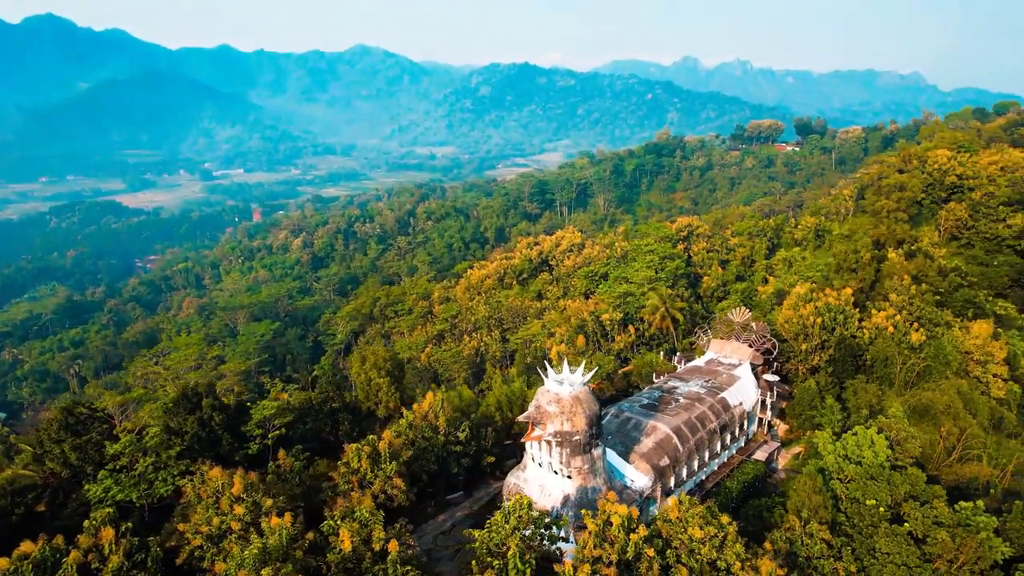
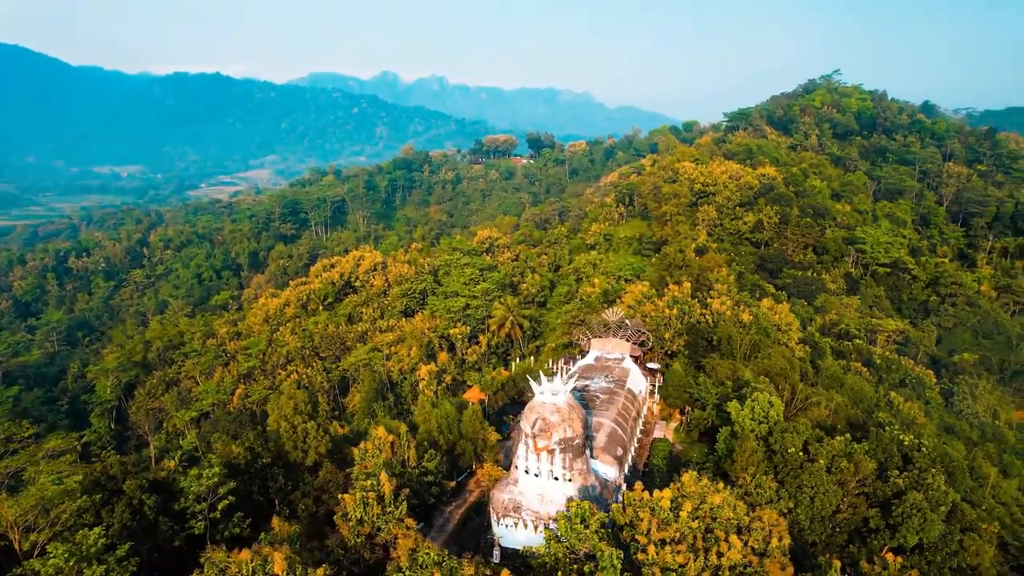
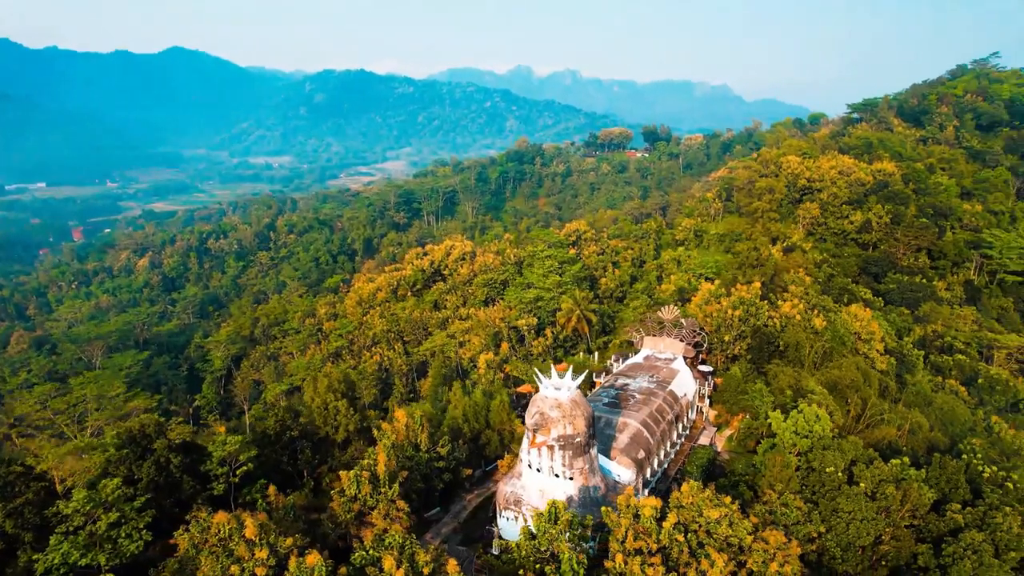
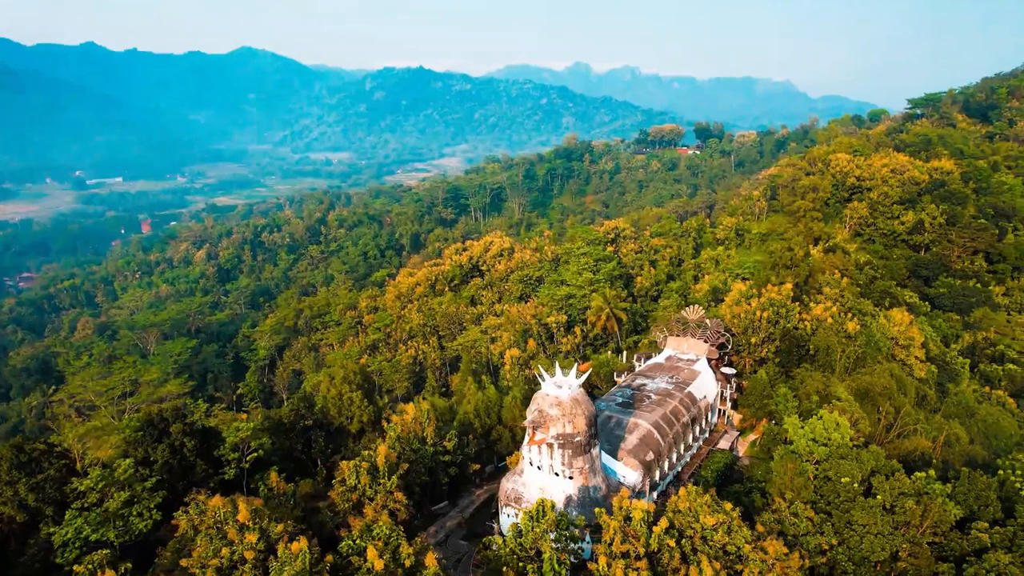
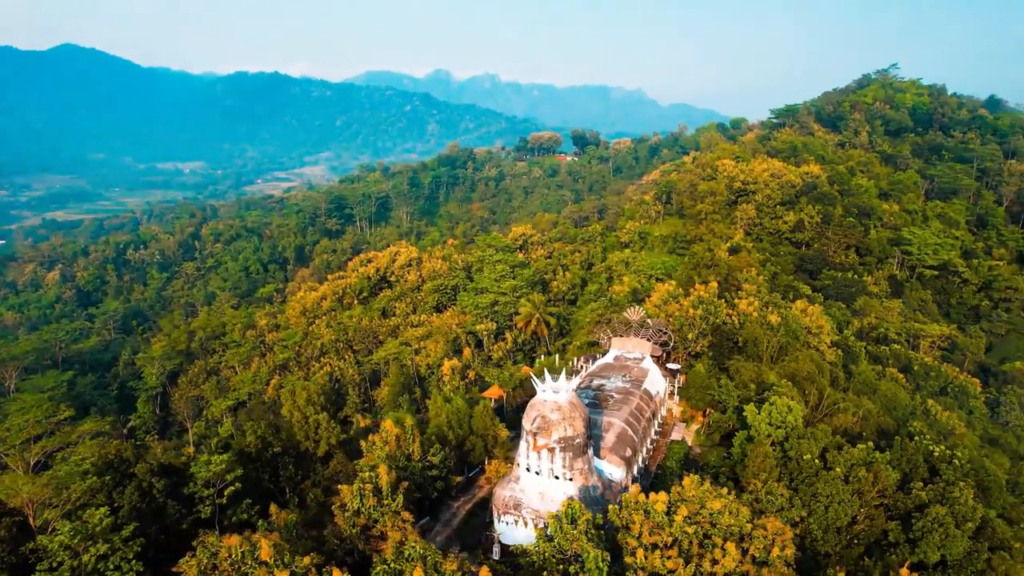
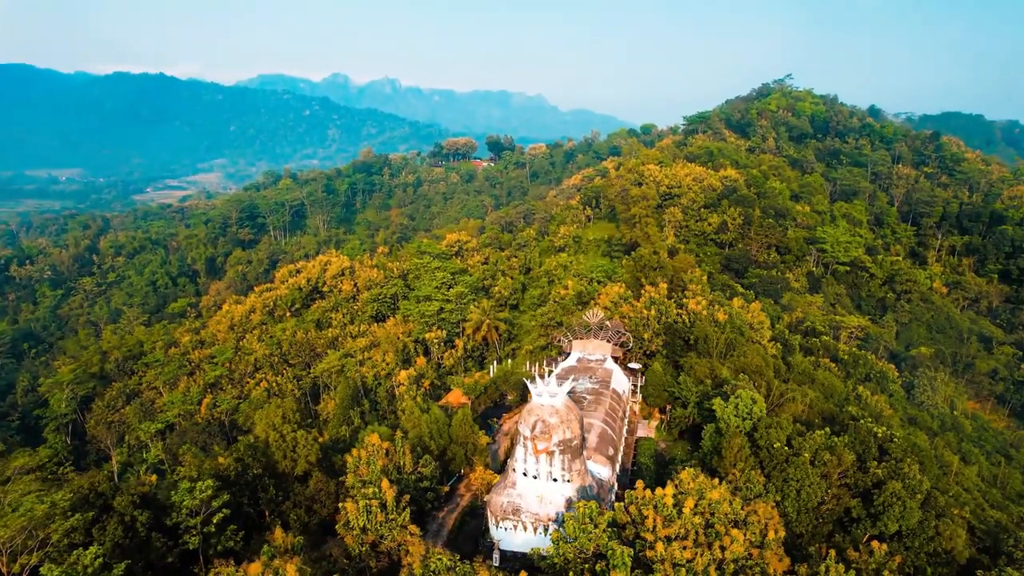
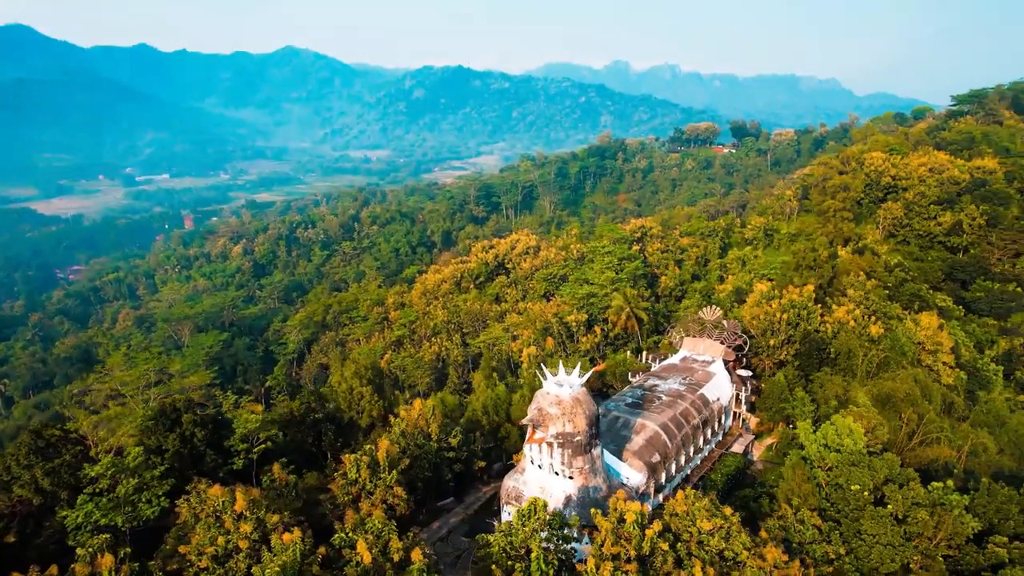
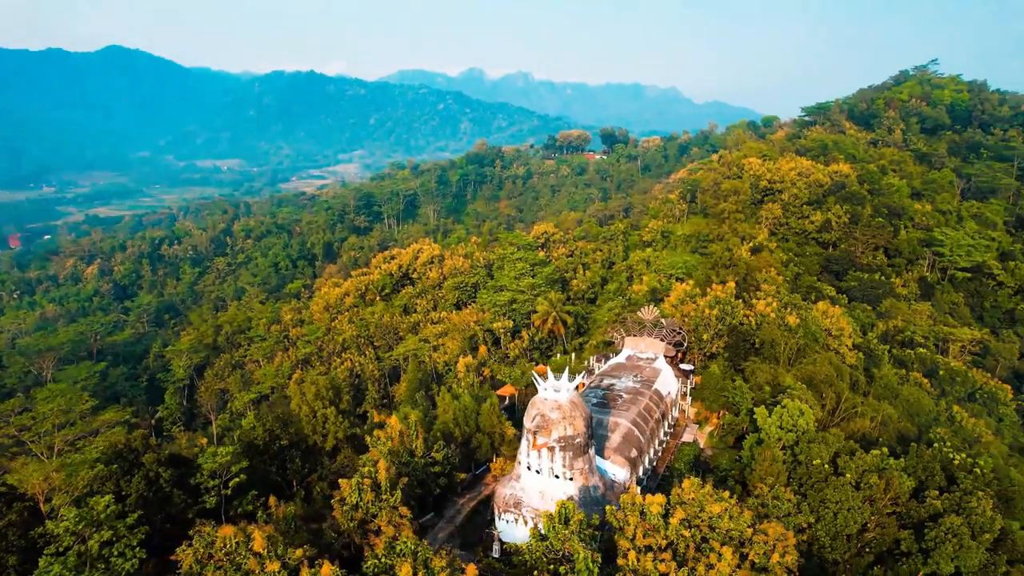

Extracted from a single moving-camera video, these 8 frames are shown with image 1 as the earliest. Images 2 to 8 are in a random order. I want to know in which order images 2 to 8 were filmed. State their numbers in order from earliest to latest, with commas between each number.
7, 4, 3, 8, 5, 2, 6
